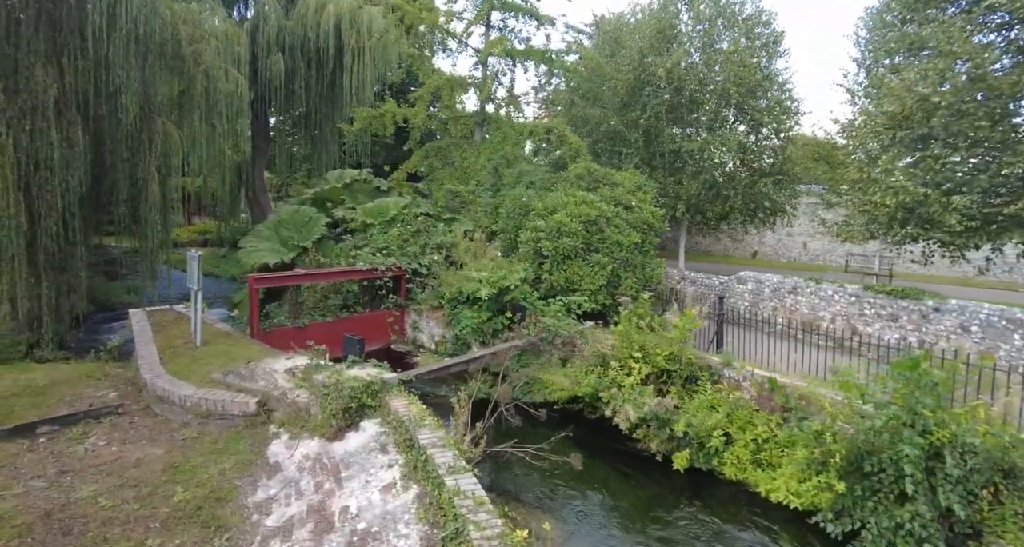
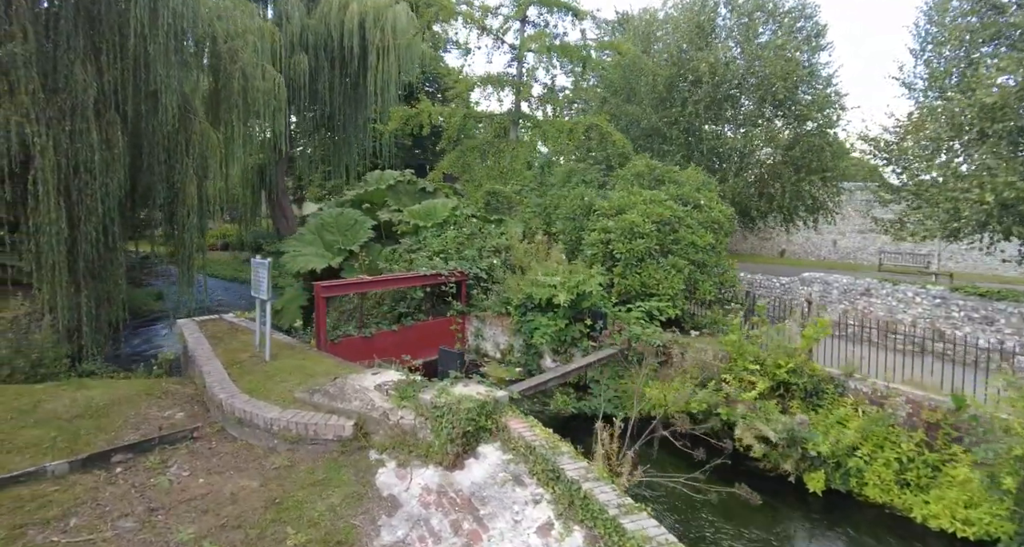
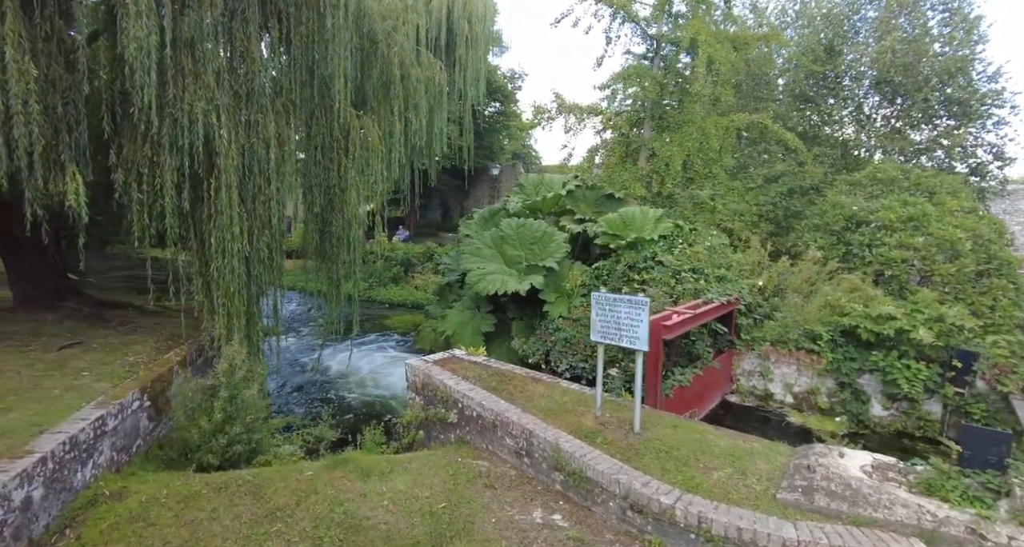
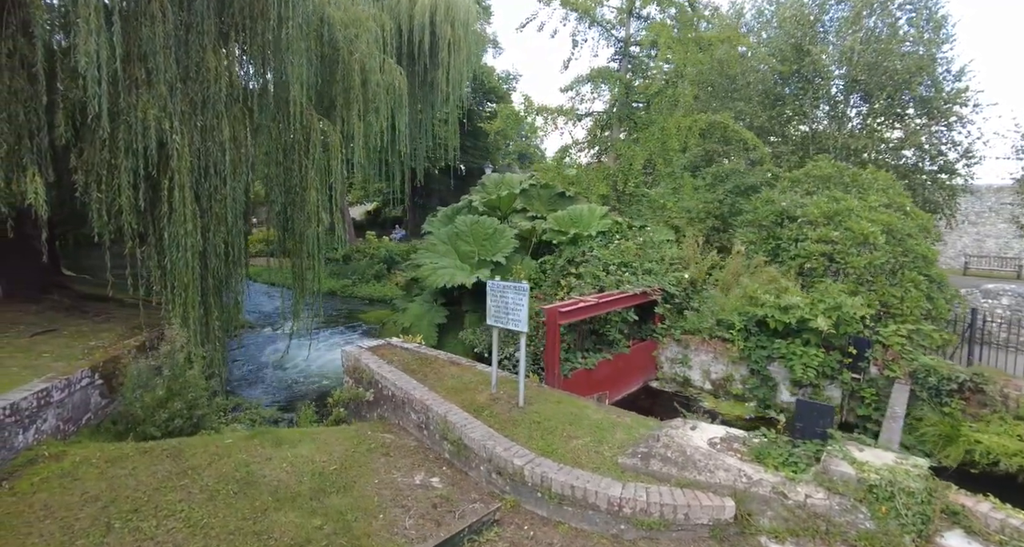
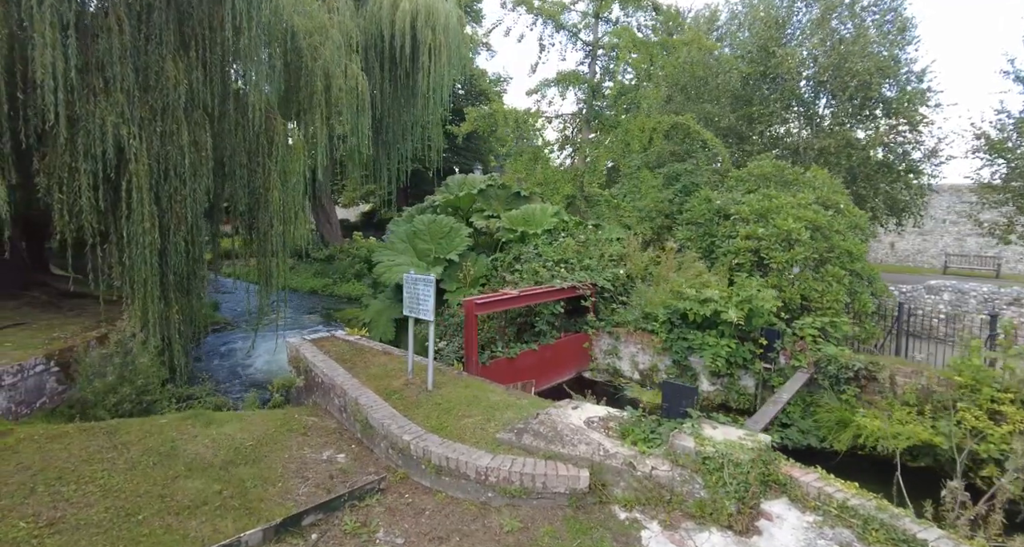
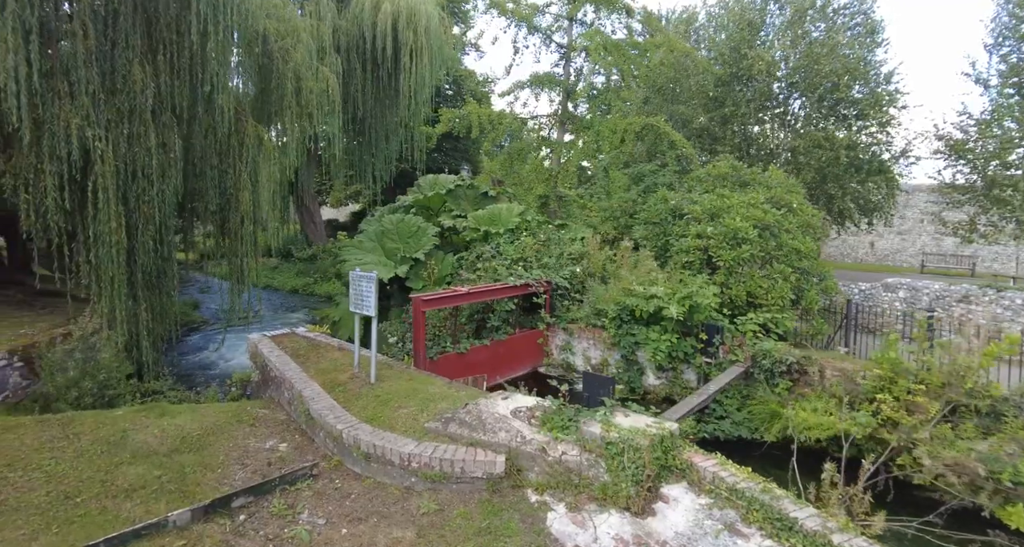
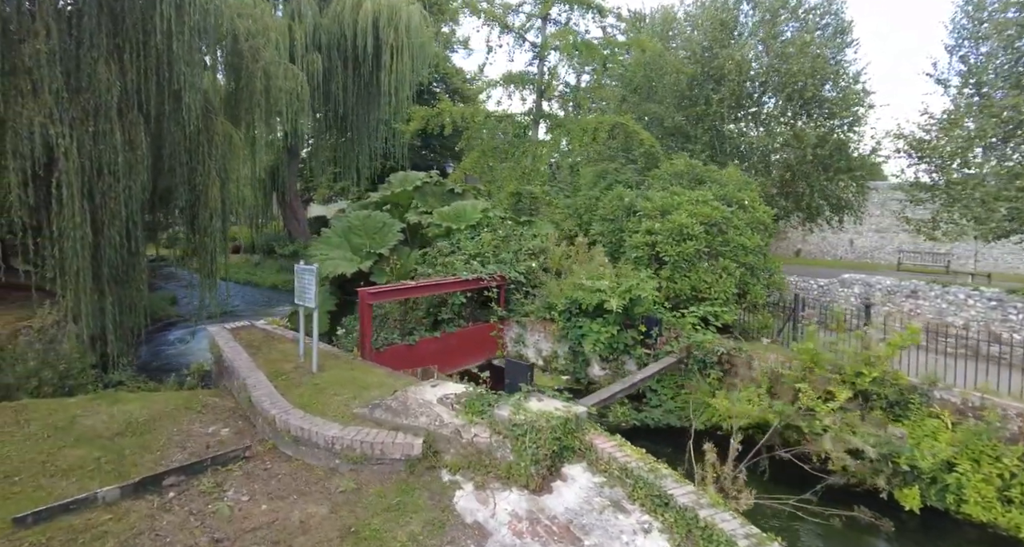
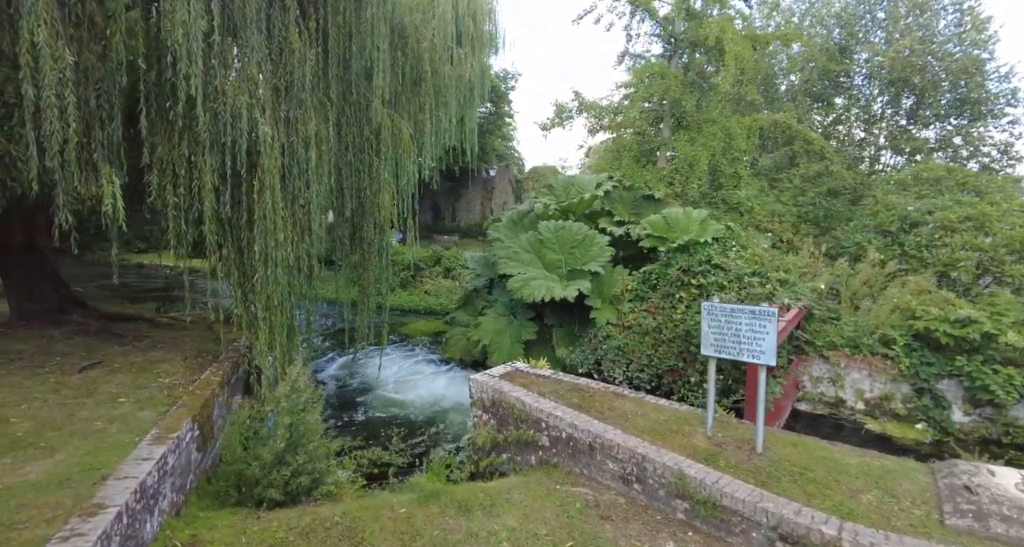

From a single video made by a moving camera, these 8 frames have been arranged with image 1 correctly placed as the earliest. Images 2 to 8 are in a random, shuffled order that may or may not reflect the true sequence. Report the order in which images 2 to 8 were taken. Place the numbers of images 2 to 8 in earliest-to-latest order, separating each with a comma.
2, 7, 6, 5, 4, 3, 8
